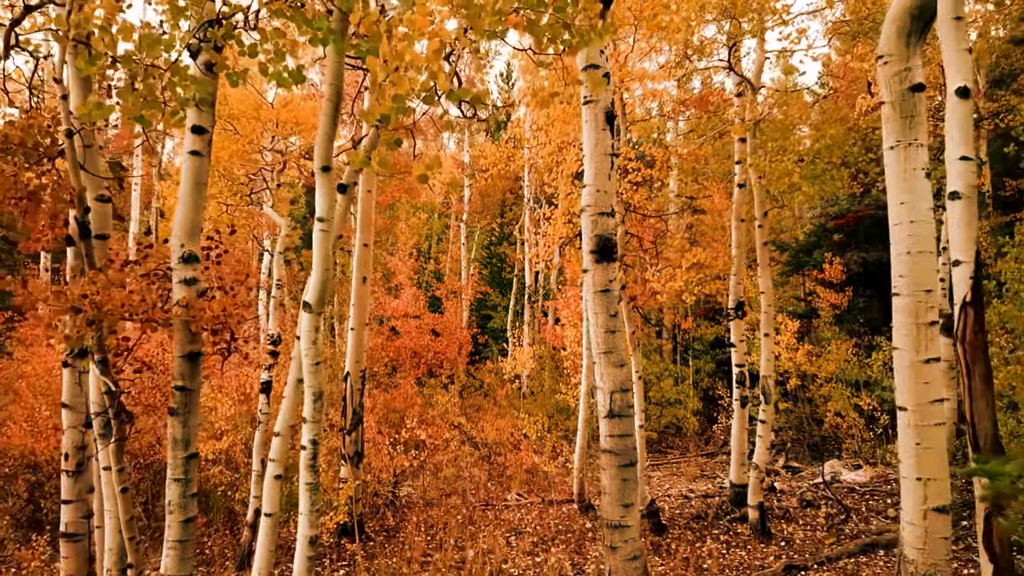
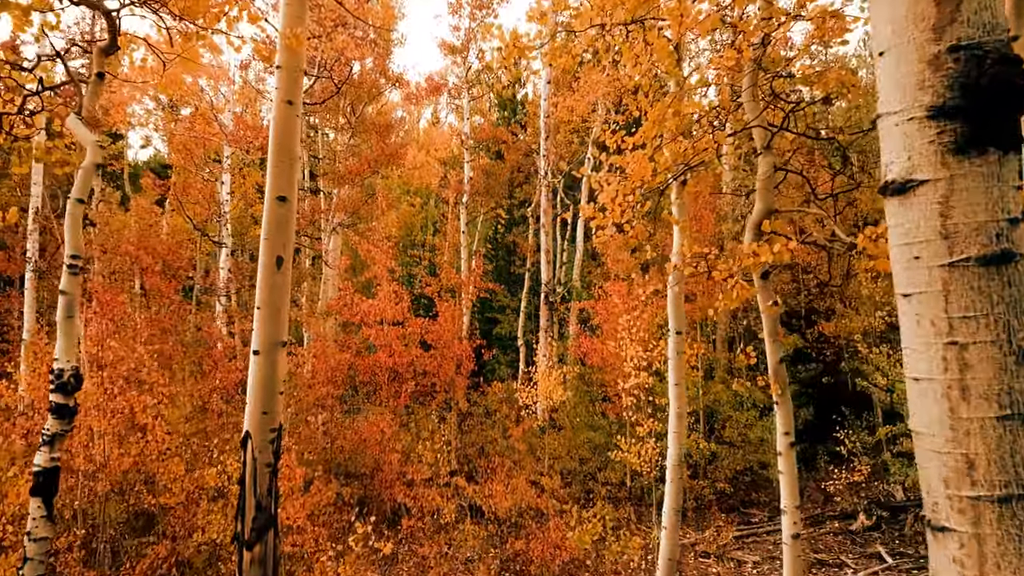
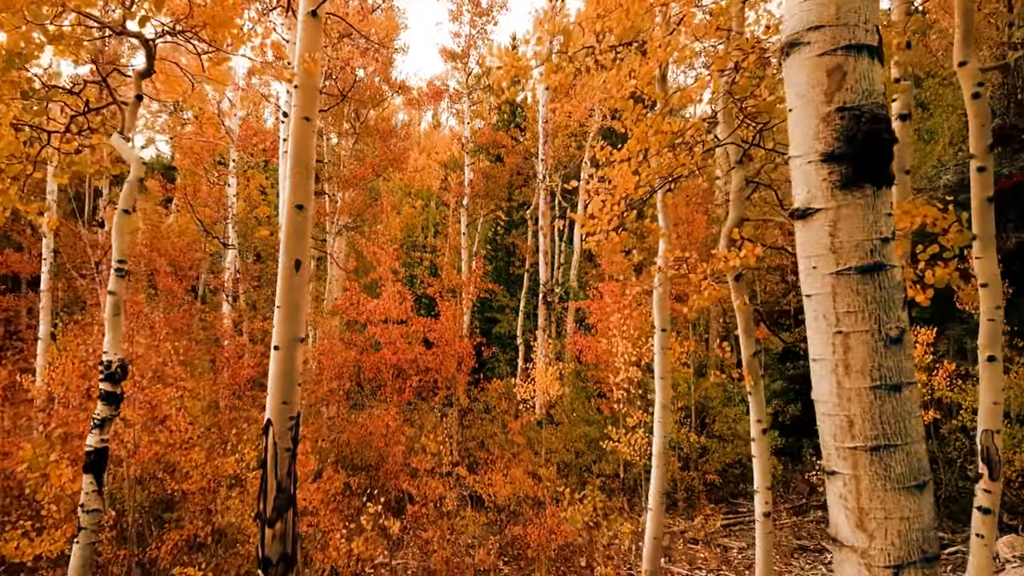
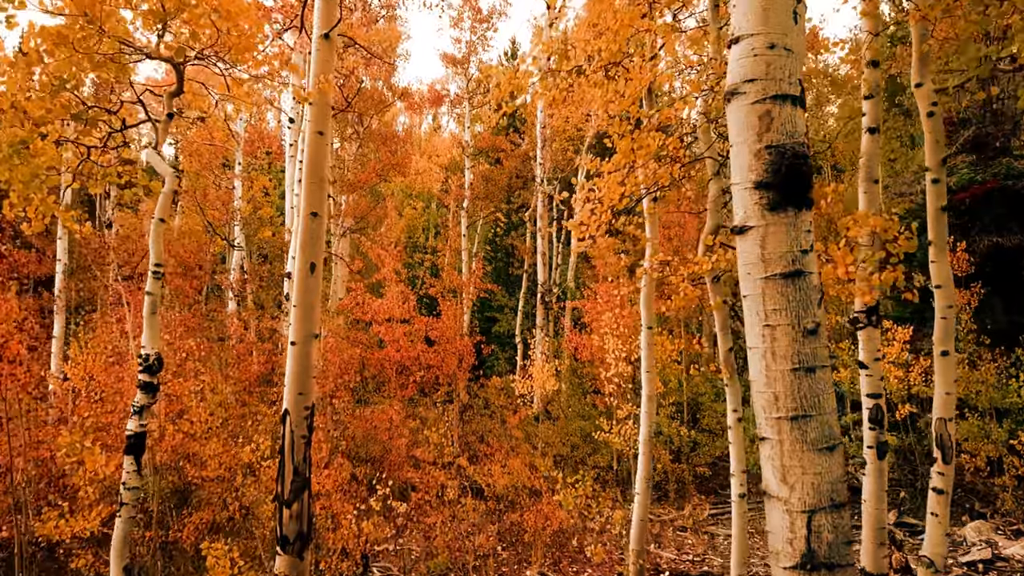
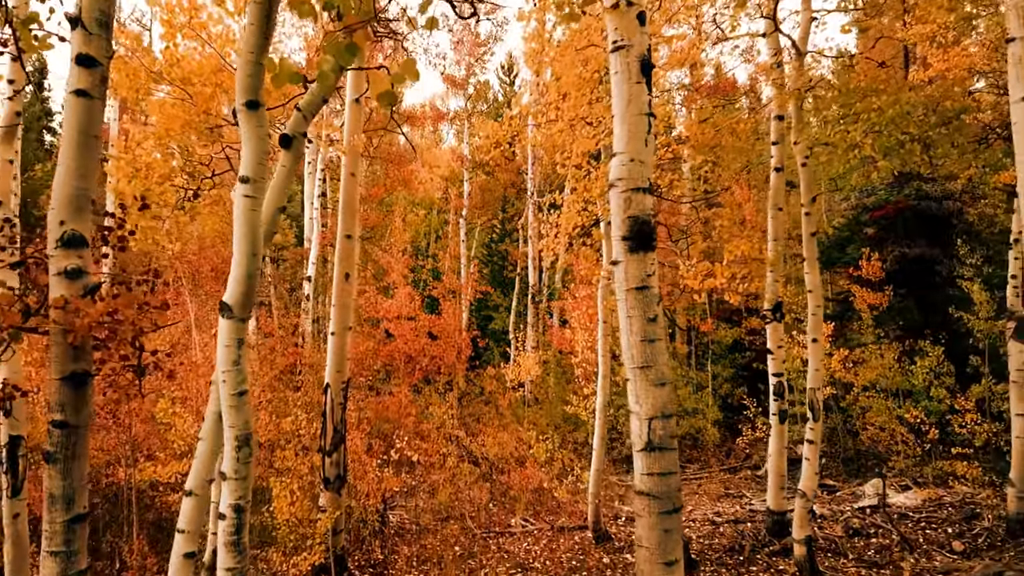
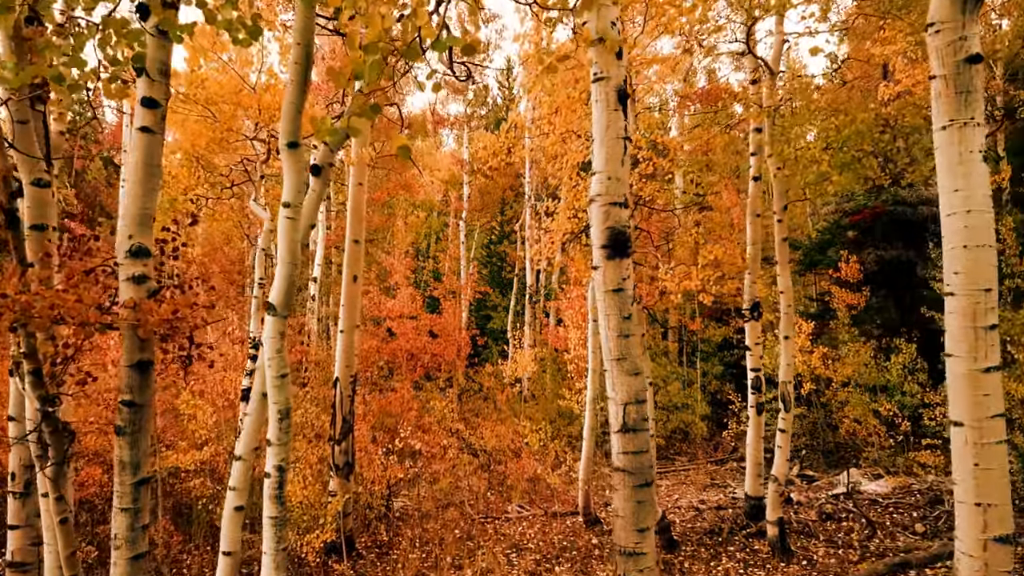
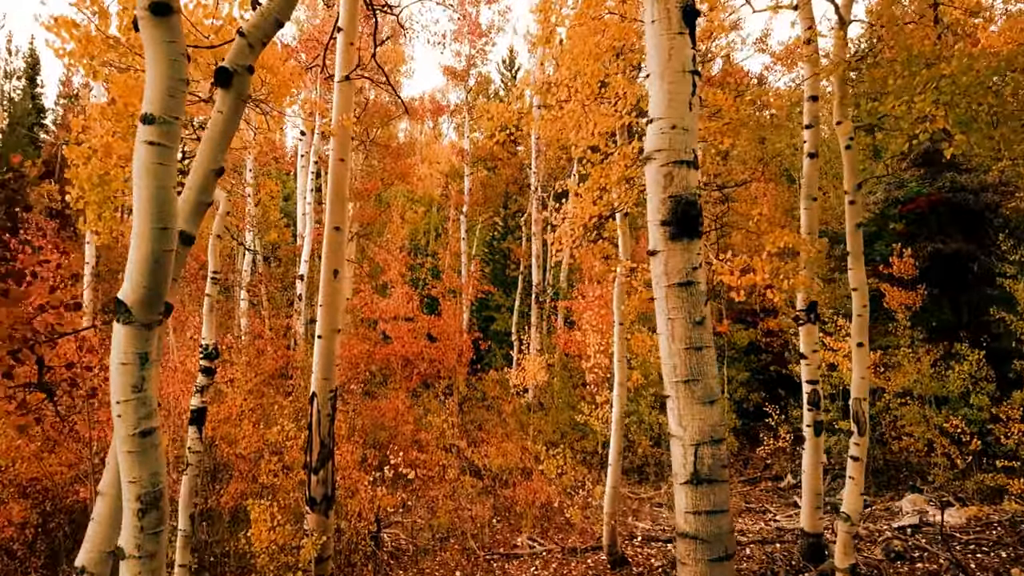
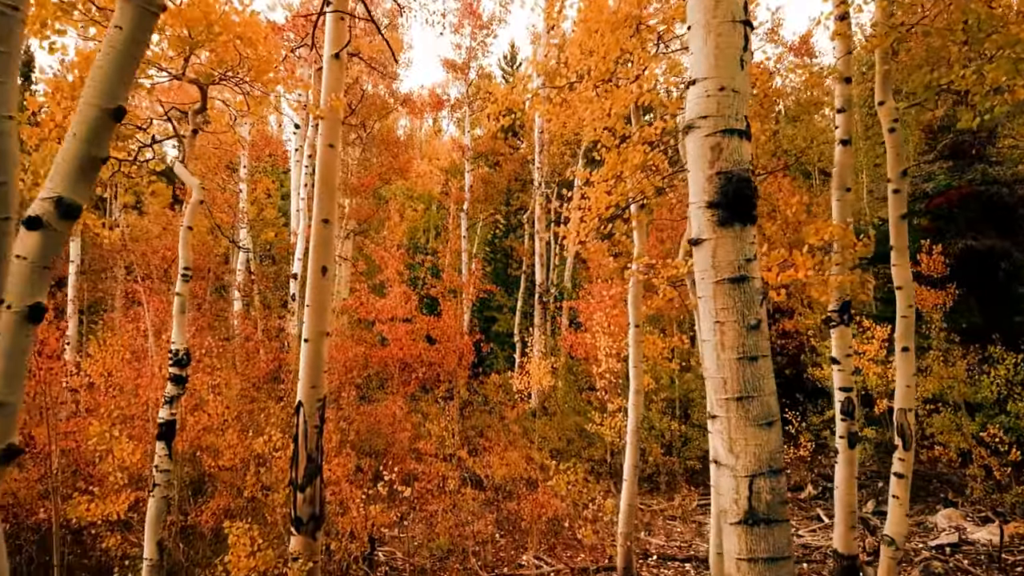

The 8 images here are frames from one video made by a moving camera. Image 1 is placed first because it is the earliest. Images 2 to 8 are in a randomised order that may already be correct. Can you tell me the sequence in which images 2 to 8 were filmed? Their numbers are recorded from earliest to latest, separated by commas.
6, 5, 7, 8, 4, 3, 2
